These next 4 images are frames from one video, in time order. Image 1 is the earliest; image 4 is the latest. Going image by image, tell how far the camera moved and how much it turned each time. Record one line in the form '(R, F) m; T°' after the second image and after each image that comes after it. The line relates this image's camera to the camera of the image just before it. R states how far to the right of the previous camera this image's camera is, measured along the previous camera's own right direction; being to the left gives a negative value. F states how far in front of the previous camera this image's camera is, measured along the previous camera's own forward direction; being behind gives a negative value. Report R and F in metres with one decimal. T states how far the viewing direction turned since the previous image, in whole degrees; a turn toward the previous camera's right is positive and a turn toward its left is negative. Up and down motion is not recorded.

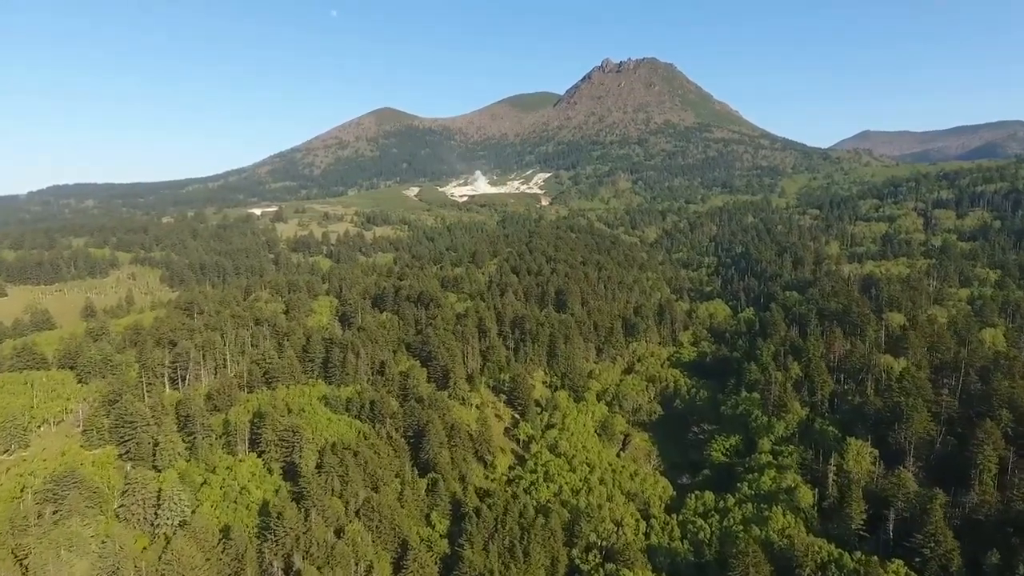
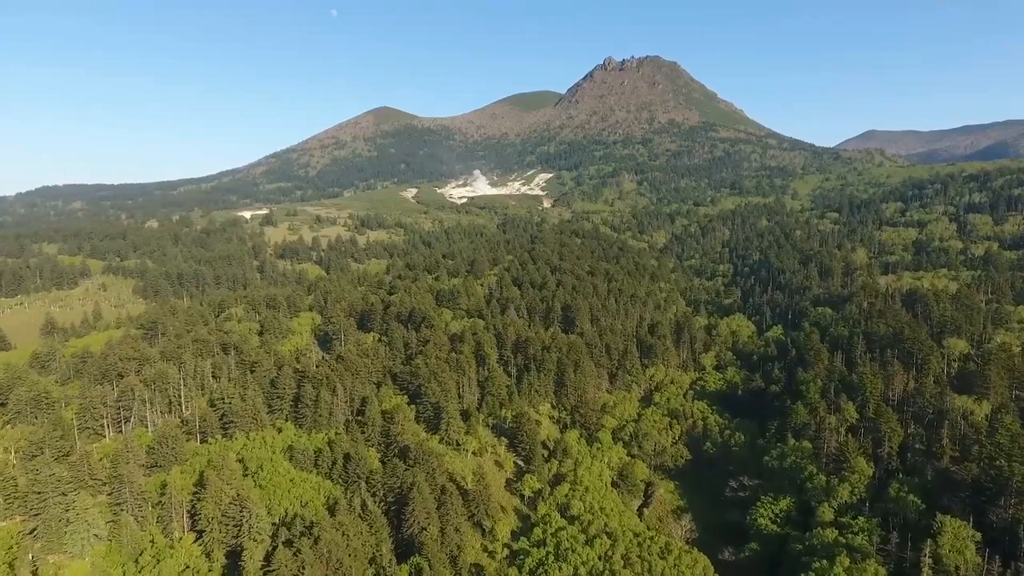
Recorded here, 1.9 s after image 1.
(-0.3, +14.8) m; 0°
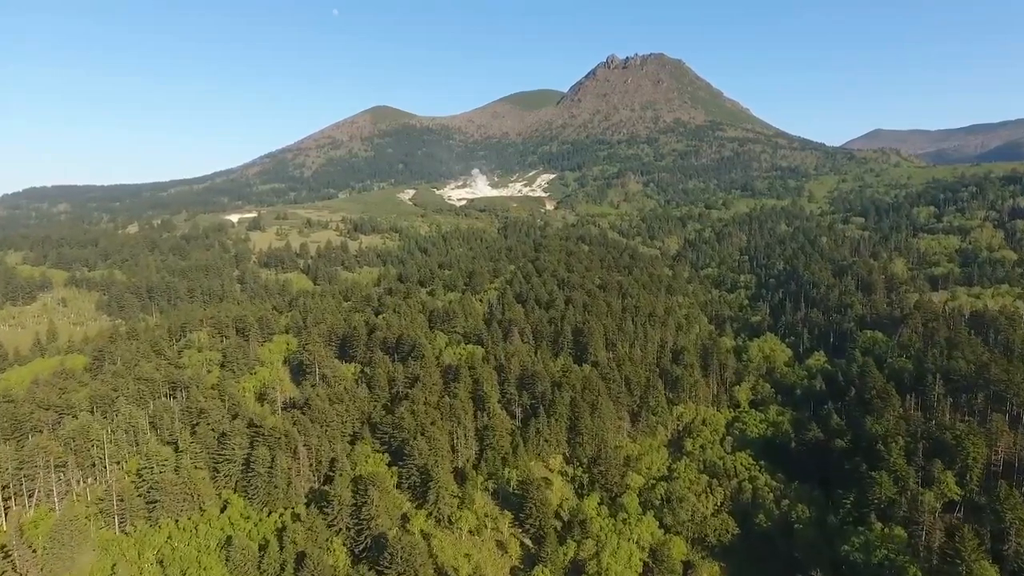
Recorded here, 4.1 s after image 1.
(-0.6, +17.2) m; 0°
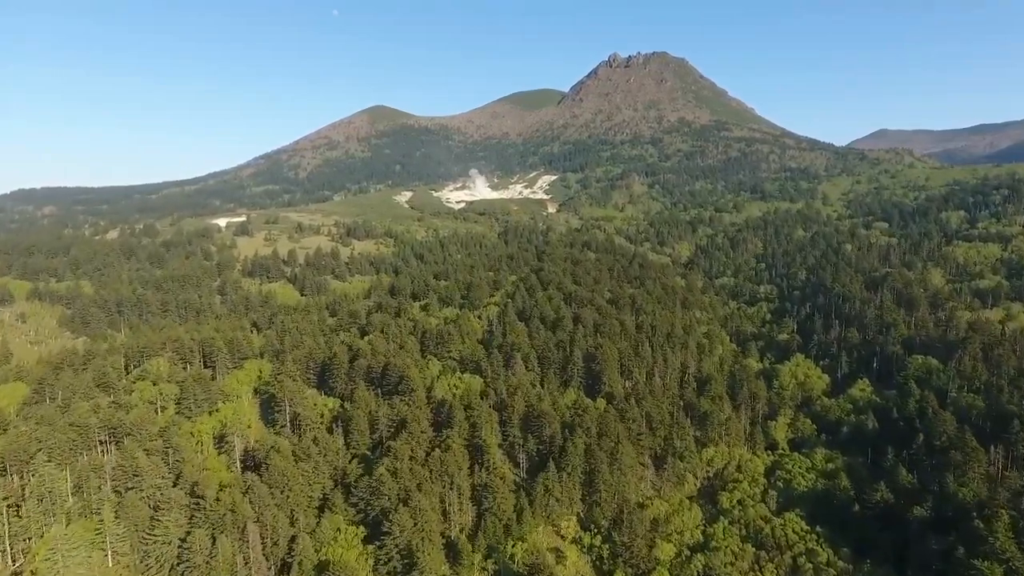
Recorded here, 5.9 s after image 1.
(-0.5, +14.2) m; 0°
